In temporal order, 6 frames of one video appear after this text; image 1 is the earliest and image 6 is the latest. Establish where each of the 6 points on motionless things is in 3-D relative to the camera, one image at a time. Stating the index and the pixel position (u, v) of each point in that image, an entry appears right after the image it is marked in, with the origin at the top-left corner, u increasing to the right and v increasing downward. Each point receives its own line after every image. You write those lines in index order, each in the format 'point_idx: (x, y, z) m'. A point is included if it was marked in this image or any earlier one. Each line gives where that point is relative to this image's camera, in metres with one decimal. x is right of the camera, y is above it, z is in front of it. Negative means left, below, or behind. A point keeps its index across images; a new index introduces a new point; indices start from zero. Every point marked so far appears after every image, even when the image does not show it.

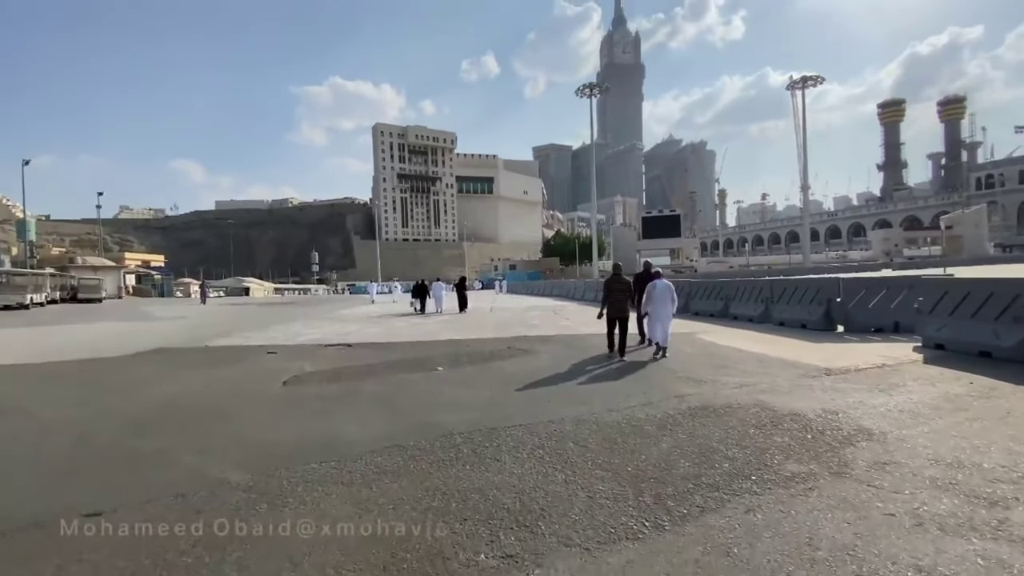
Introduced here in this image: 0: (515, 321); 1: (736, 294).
0: (0.0, -1.0, +17.0) m
1: (+6.6, -0.2, +16.4) m
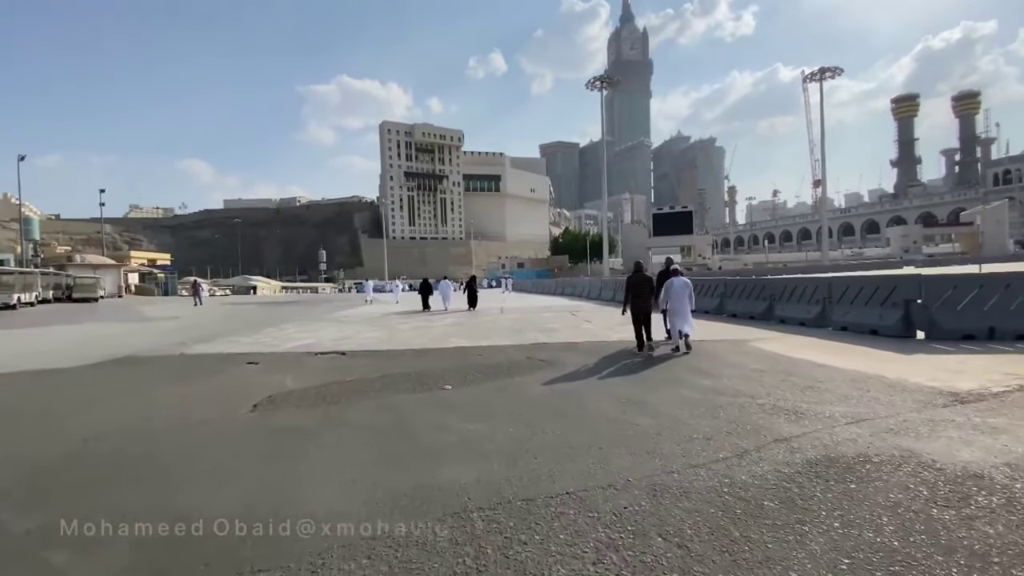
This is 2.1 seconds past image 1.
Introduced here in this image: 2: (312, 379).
0: (+0.5, -1.0, +15.2) m
1: (+7.1, -0.1, +14.5) m
2: (-3.1, -1.4, +8.6) m
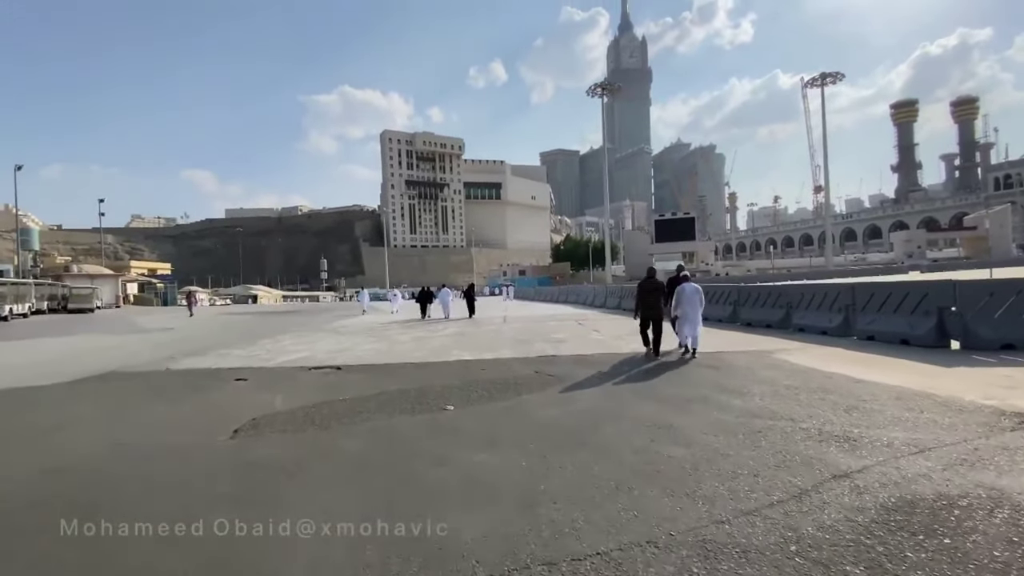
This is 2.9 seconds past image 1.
0: (+0.6, -1.2, +14.5) m
1: (+7.2, -0.3, +13.8) m
2: (-3.0, -1.6, +7.9) m
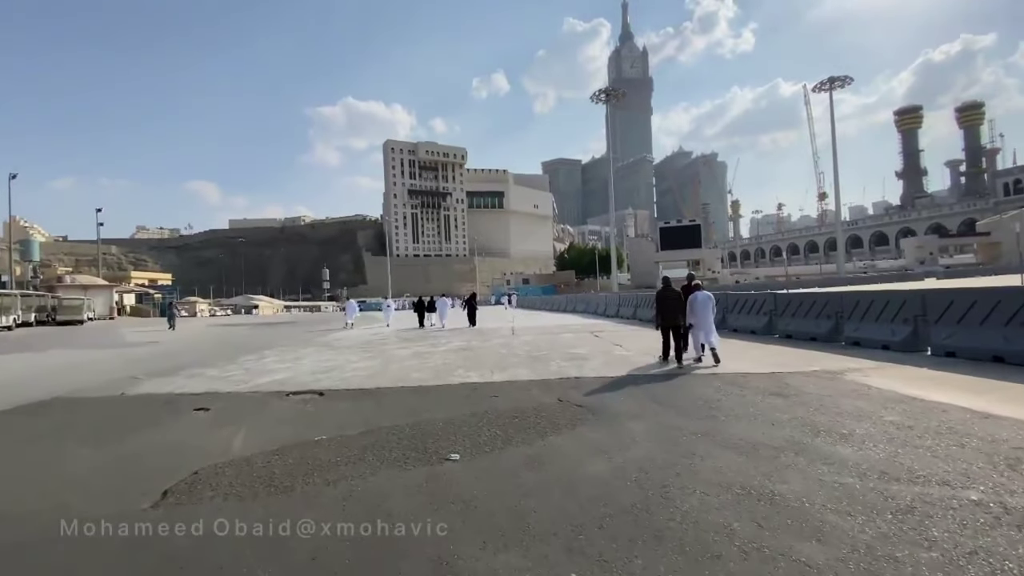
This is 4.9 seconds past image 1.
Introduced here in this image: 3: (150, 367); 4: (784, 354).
0: (+0.9, -1.4, +12.9) m
1: (+7.5, -0.5, +12.1) m
2: (-2.8, -1.7, +6.3) m
3: (-8.4, -1.9, +12.8) m
4: (+5.6, -1.3, +11.2) m
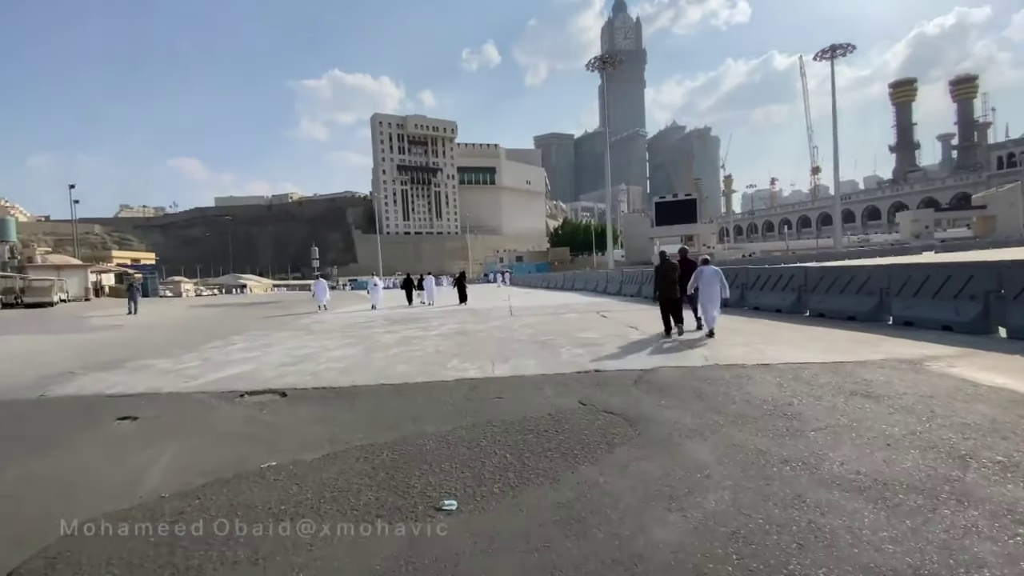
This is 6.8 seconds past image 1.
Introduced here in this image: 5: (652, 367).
0: (+0.9, -0.9, +11.3) m
1: (+7.5, 0.0, +10.6) m
2: (-2.7, -1.5, +4.7) m
3: (-8.4, -1.4, +11.1) m
4: (+5.6, -0.8, +9.7) m
5: (+1.8, -1.1, +7.3) m
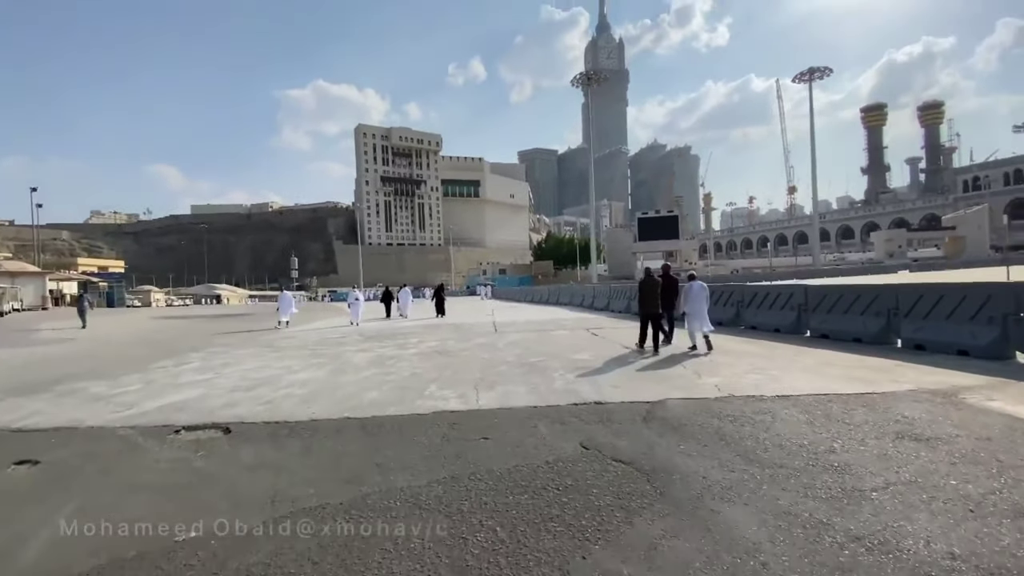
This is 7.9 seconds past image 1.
0: (+0.6, -1.2, +10.4) m
1: (+7.2, -0.3, +10.0) m
2: (-2.7, -1.6, +3.6) m
3: (-8.6, -1.6, +9.9) m
4: (+5.4, -1.2, +9.0) m
5: (+1.6, -1.3, +6.4) m
